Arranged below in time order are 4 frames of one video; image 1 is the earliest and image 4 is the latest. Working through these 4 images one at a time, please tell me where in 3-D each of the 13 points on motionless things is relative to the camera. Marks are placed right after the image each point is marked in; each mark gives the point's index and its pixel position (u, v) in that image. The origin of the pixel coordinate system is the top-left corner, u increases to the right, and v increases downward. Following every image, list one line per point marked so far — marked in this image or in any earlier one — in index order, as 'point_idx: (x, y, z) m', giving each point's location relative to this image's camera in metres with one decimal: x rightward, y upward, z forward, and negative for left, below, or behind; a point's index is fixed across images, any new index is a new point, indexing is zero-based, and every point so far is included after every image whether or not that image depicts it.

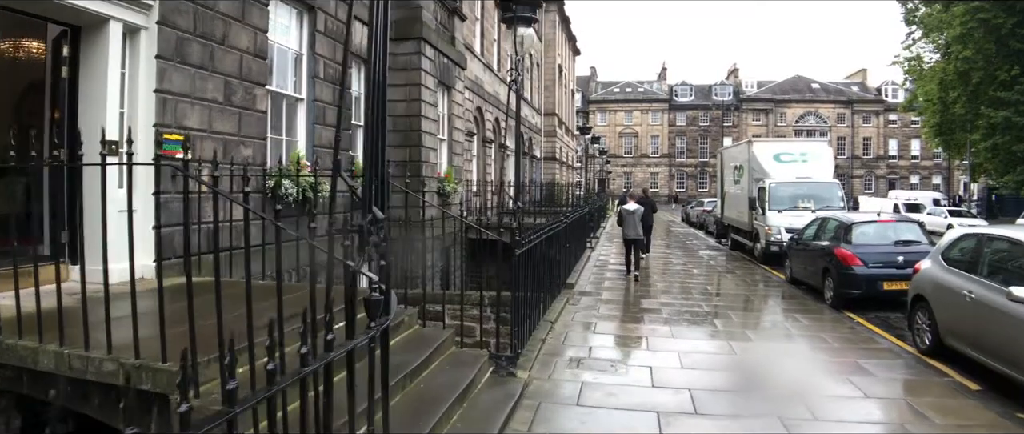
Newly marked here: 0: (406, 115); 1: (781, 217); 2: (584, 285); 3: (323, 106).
0: (-2.1, +1.9, +12.8) m
1: (+5.7, 0.0, +14.1) m
2: (+1.2, -1.2, +11.5) m
3: (-2.6, +1.5, +9.2) m
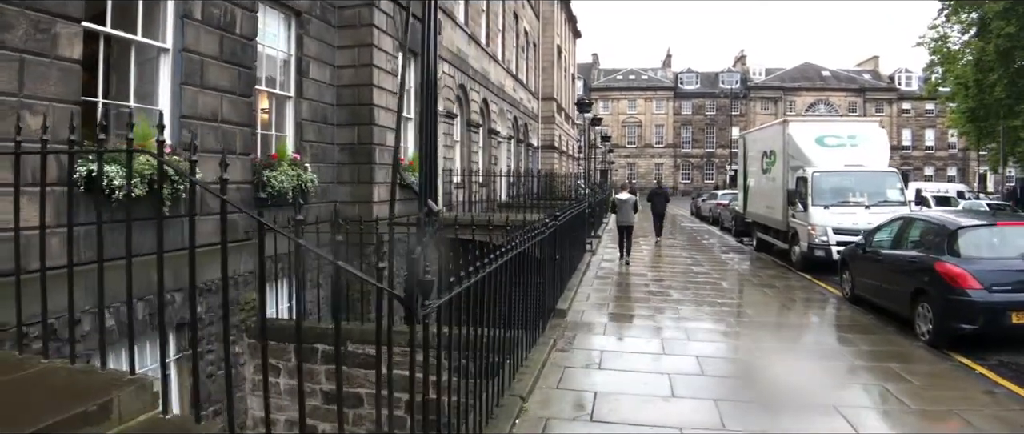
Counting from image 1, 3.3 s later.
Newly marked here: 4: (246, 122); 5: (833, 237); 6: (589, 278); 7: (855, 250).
0: (-2.4, +2.0, +10.1) m
1: (+5.4, 0.0, +11.3) m
2: (+0.9, -1.2, +8.8) m
3: (-3.0, +1.5, +6.4) m
4: (-2.8, +1.0, +7.1) m
5: (+5.3, -0.3, +11.2) m
6: (+1.3, -1.0, +11.1) m
7: (+4.6, -0.4, +9.0) m
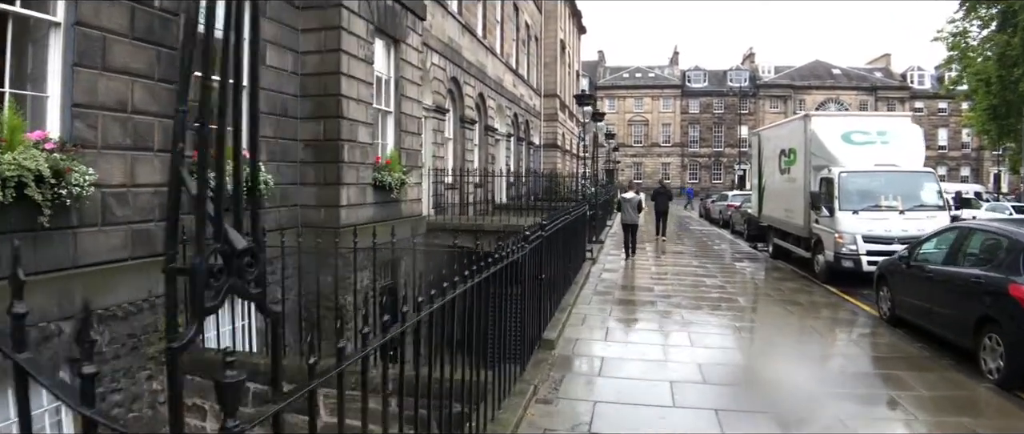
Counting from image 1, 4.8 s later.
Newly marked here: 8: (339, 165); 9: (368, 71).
0: (-2.6, +1.9, +8.9) m
1: (+5.2, -0.1, +10.1) m
2: (+0.7, -1.3, +7.5) m
3: (-3.2, +1.4, +5.2) m
4: (-3.0, +0.9, +5.9) m
5: (+5.2, -0.4, +9.9) m
6: (+1.1, -1.1, +9.9) m
7: (+4.4, -0.5, +7.7) m
8: (-2.3, +0.7, +8.8) m
9: (-2.1, +2.1, +9.6) m
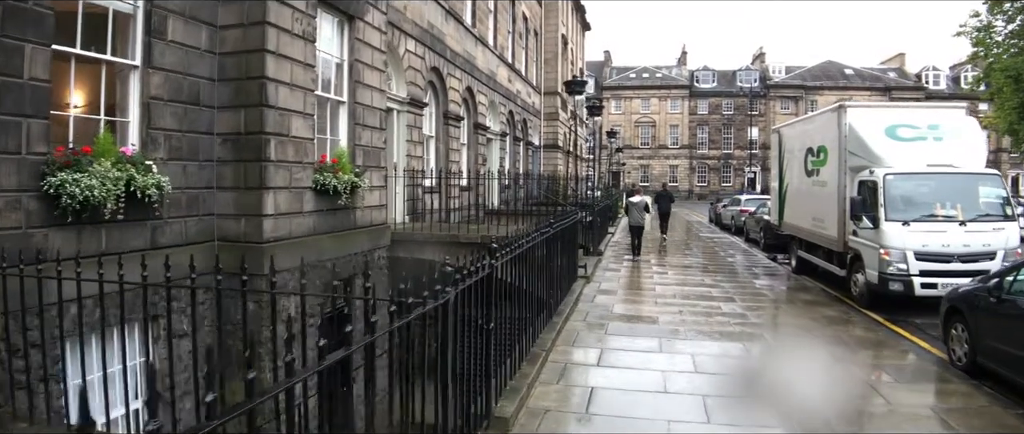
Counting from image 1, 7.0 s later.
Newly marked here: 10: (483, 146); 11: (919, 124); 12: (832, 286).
0: (-2.9, +1.8, +7.1) m
1: (+4.9, -0.2, +8.3) m
2: (+0.3, -1.4, +5.8) m
3: (-3.5, +1.3, +3.5) m
4: (-3.4, +0.8, +4.2) m
5: (+4.8, -0.6, +8.1) m
6: (+0.8, -1.2, +8.1) m
7: (+4.0, -0.7, +5.9) m
8: (-2.6, +0.5, +7.1) m
9: (-2.4, +2.0, +7.9) m
10: (-0.8, +2.0, +19.2) m
11: (+5.6, +1.3, +9.2) m
12: (+5.2, -1.1, +11.0) m
